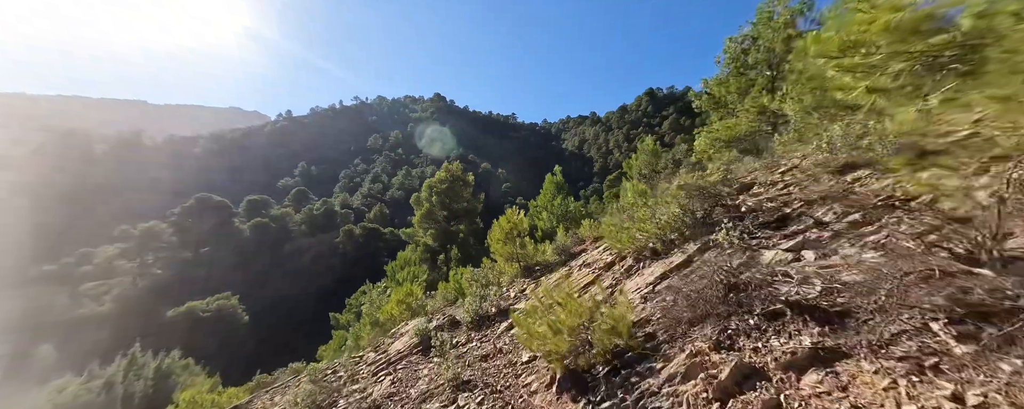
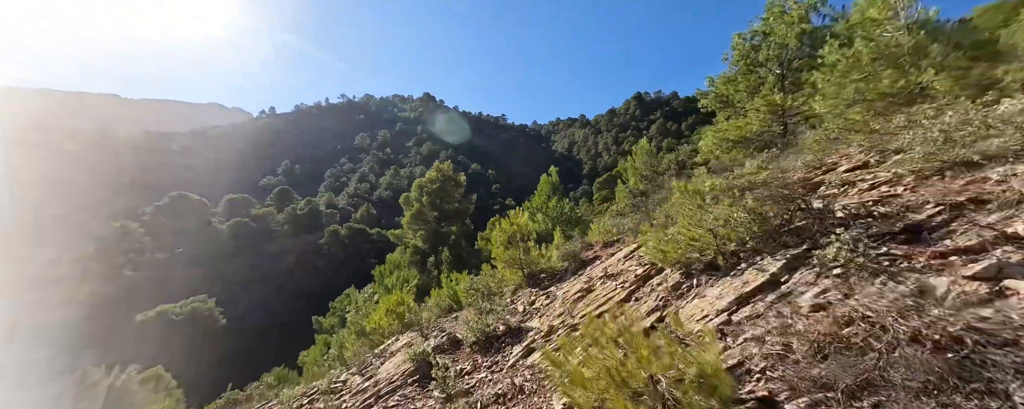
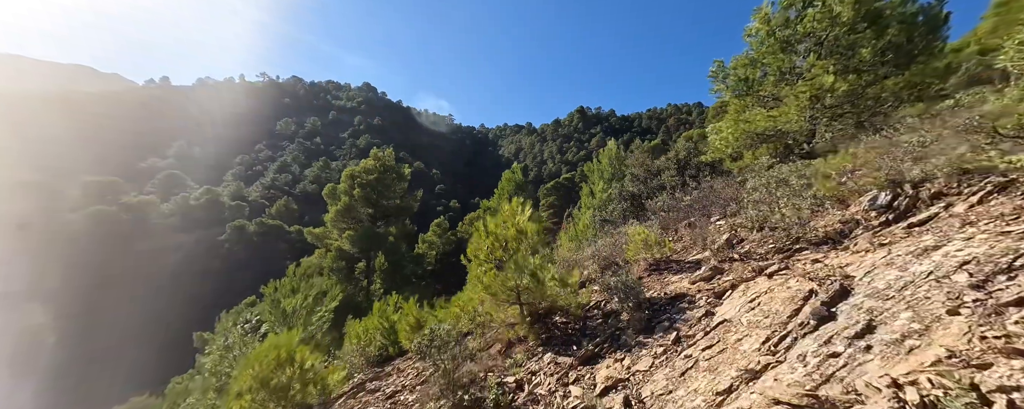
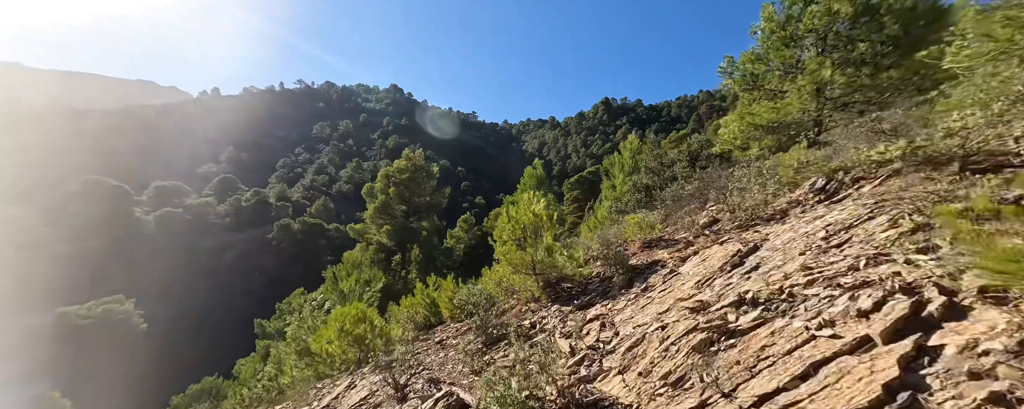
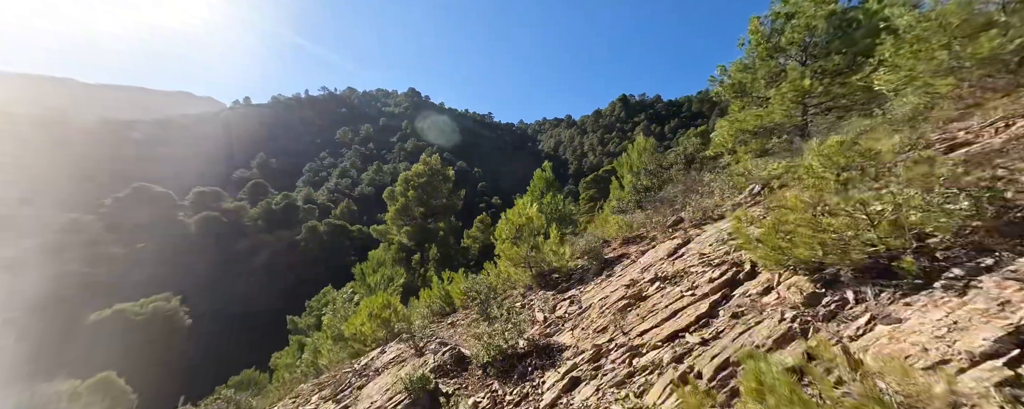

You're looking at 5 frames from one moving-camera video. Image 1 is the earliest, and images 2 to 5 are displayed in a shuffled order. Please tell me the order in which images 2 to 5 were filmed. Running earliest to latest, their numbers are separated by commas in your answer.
2, 5, 4, 3
